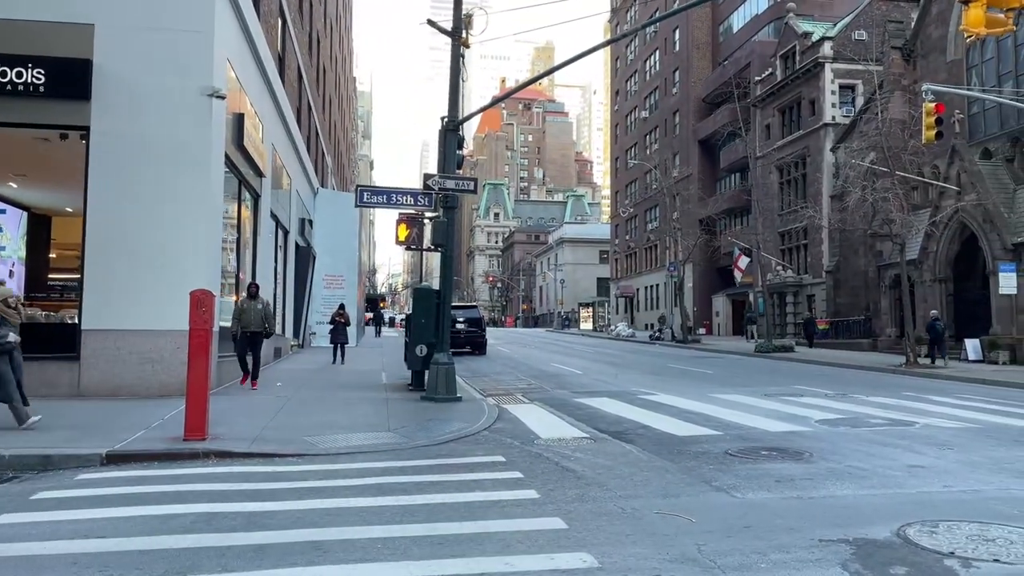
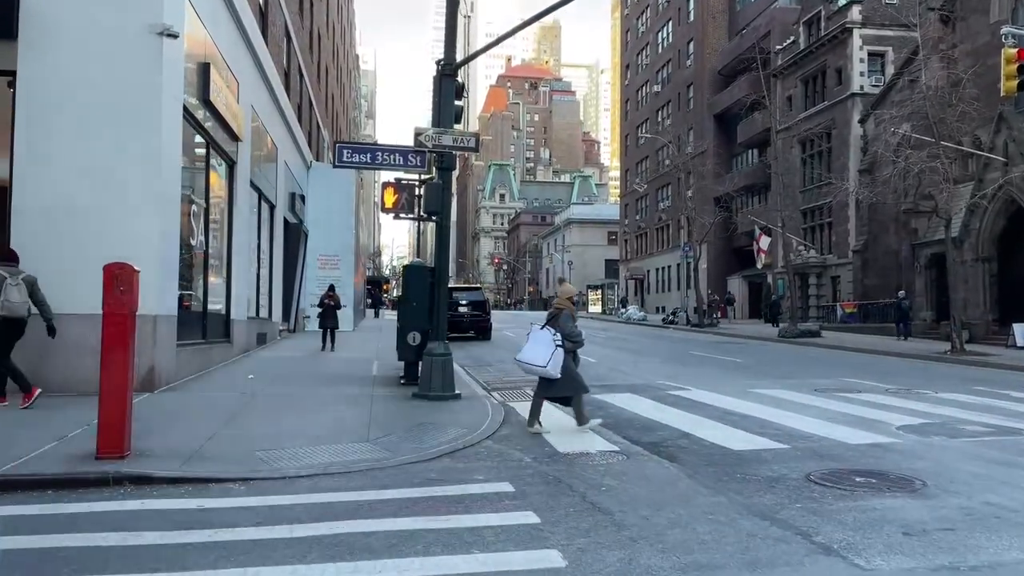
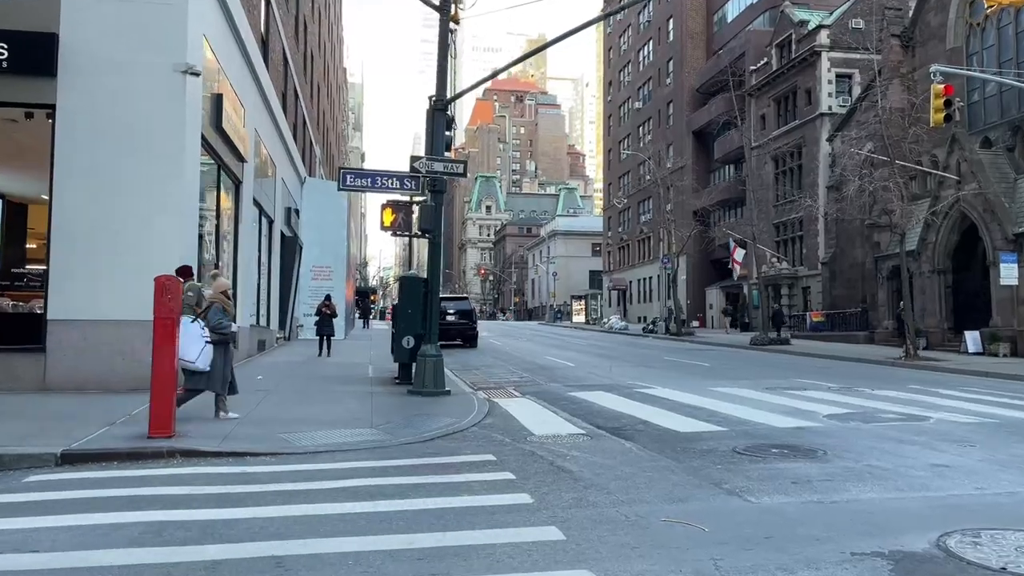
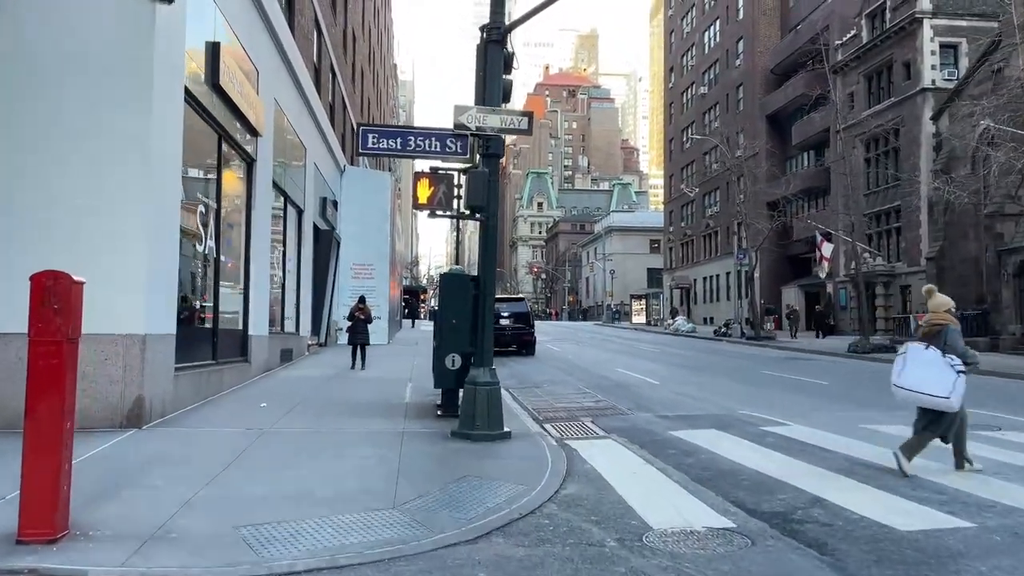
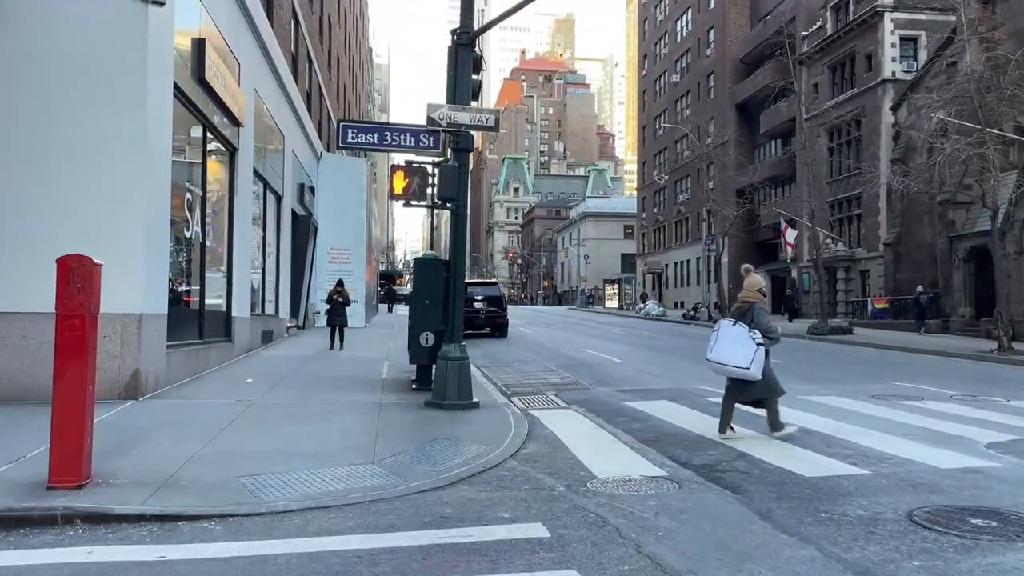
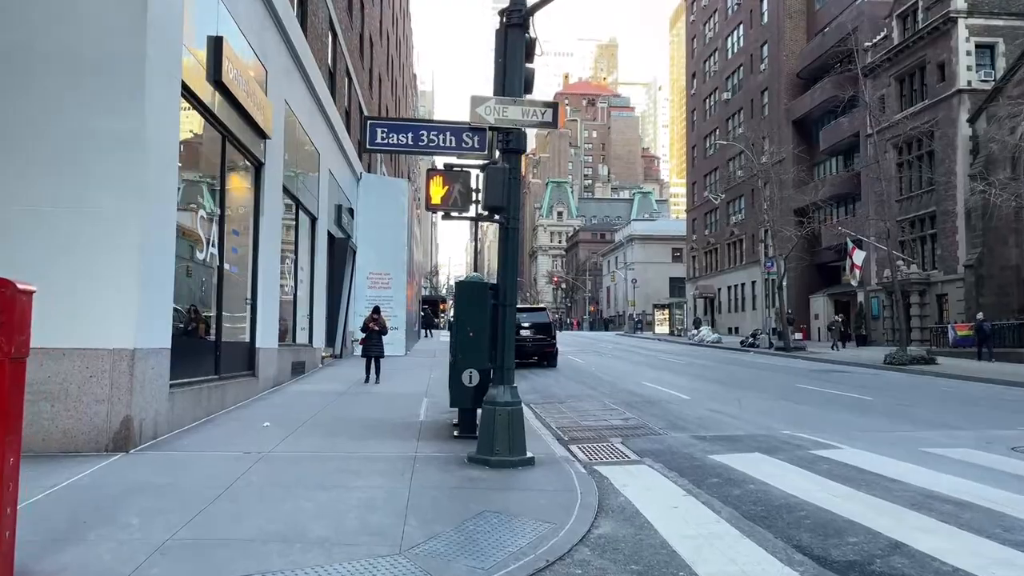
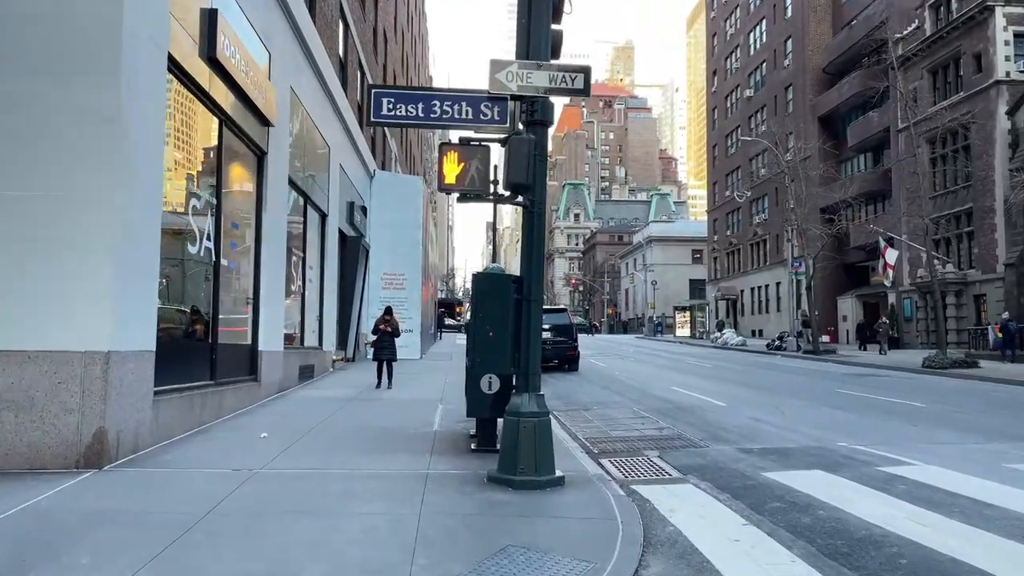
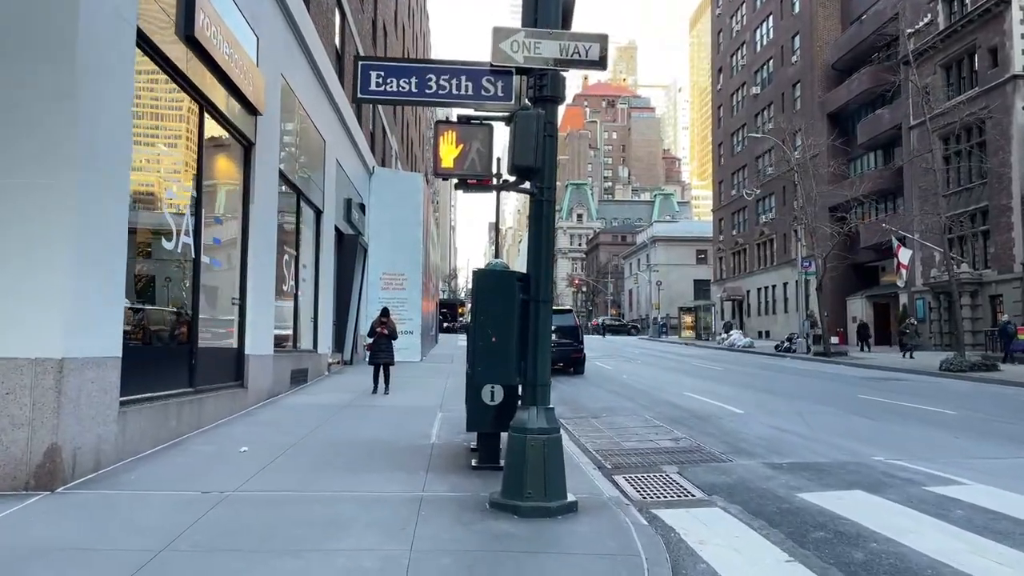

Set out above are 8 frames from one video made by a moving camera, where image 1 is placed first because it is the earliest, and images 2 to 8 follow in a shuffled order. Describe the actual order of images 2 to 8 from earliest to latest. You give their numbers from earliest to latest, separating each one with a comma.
3, 2, 5, 4, 6, 7, 8
